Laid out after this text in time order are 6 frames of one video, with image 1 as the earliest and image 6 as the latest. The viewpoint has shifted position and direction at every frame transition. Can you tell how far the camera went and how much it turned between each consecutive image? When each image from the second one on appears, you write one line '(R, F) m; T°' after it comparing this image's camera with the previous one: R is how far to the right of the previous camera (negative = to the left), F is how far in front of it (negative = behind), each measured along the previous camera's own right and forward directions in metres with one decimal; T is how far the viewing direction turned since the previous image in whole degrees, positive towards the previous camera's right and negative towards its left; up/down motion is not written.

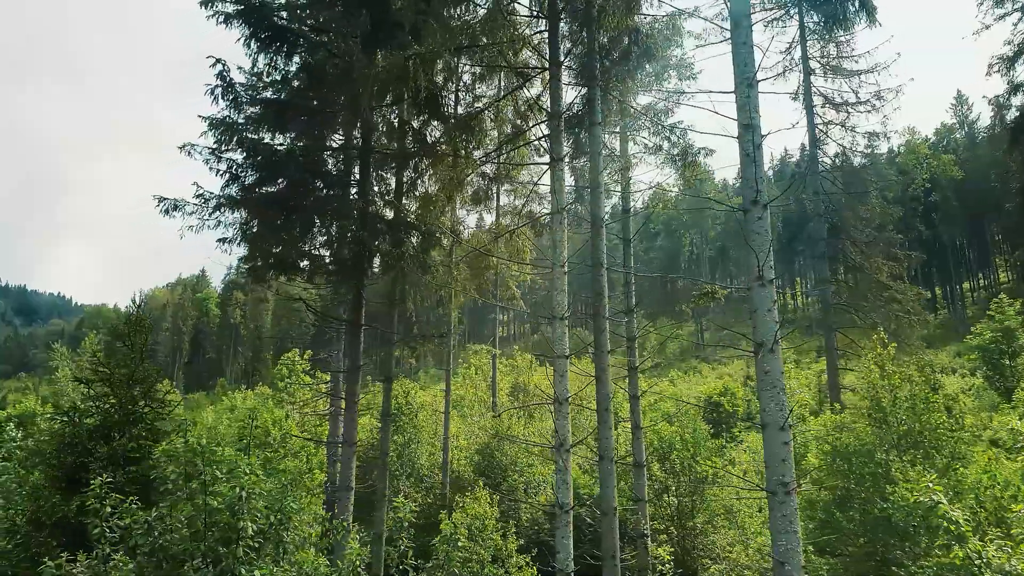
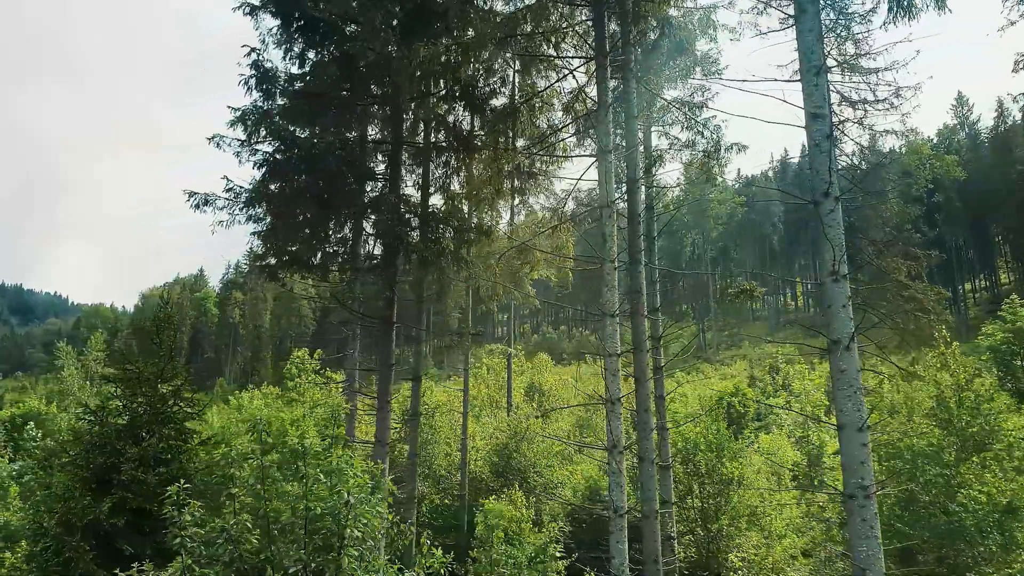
(-0.6, +0.2) m; 0°
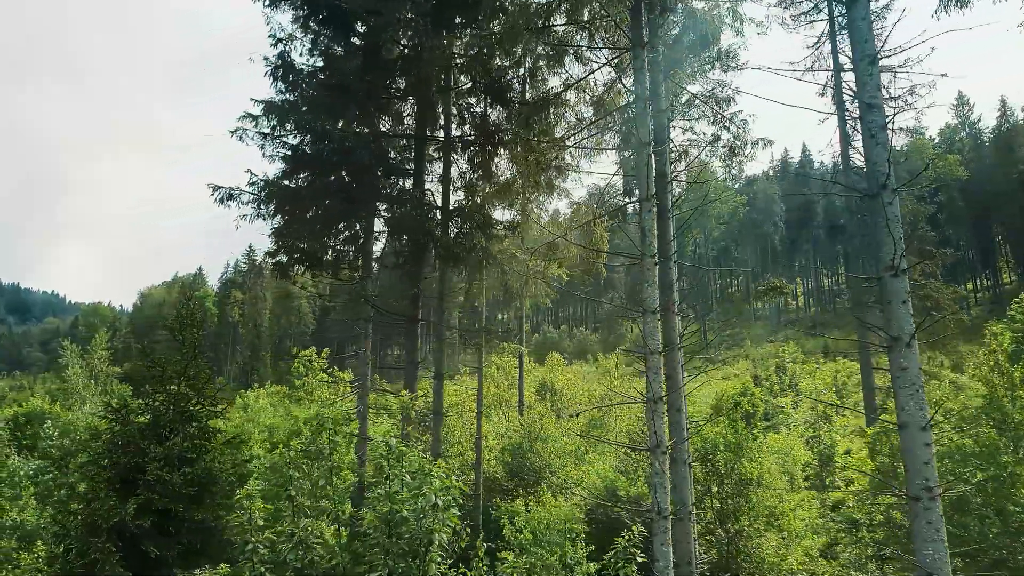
(-0.4, +0.2) m; 0°
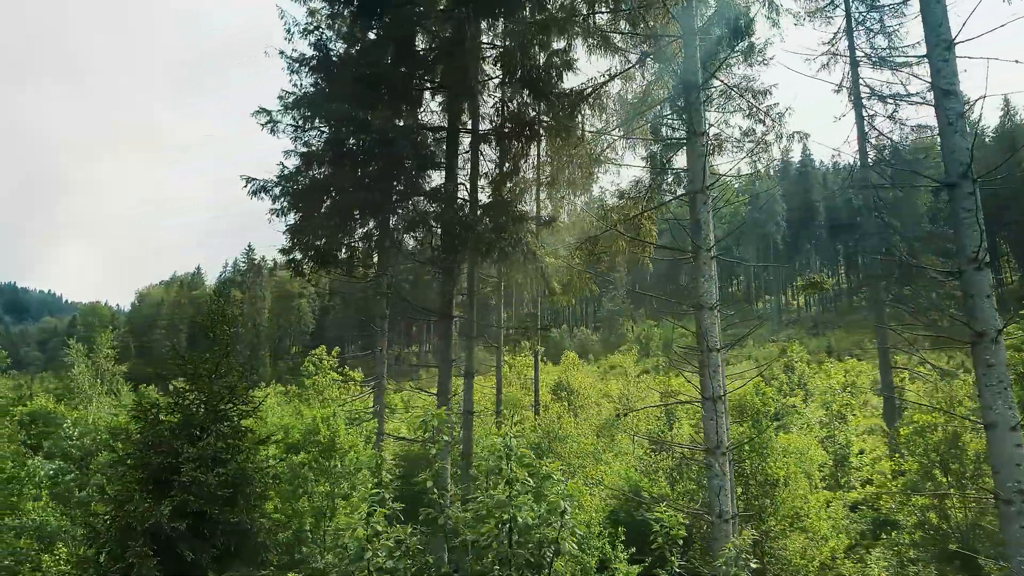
(-0.6, +0.2) m; 0°
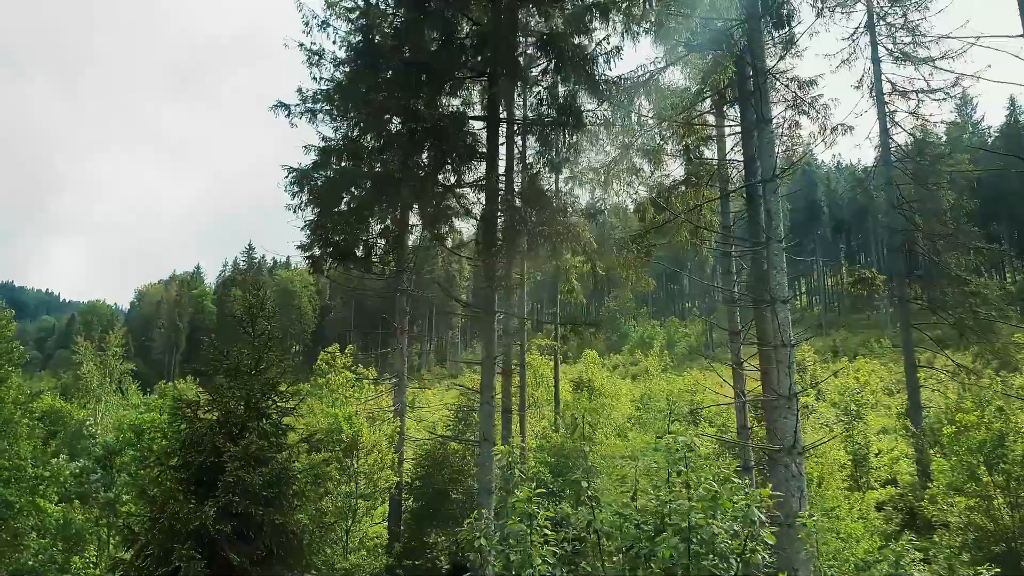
(-0.7, +0.3) m; 0°
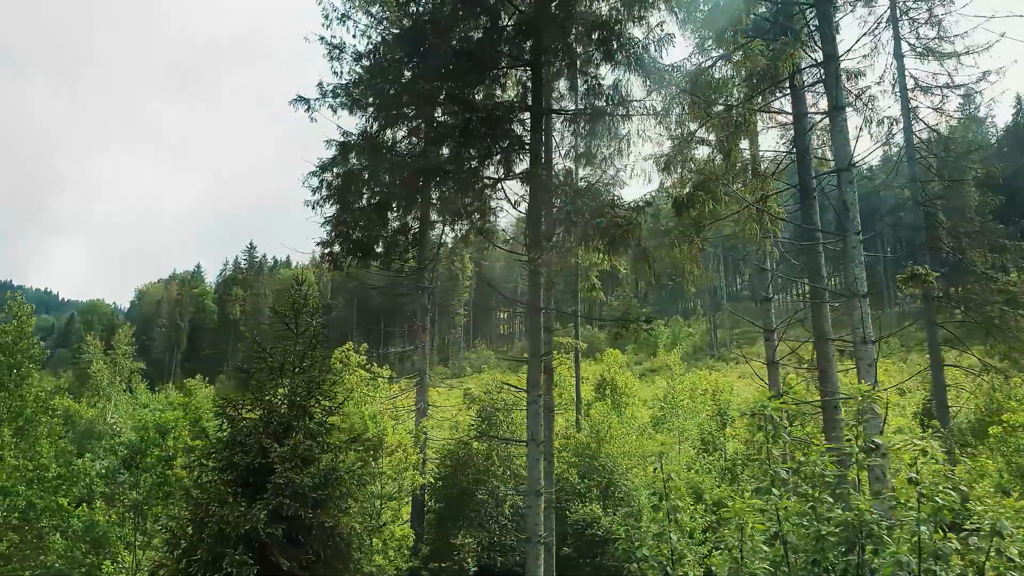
(-0.7, +0.2) m; 0°
